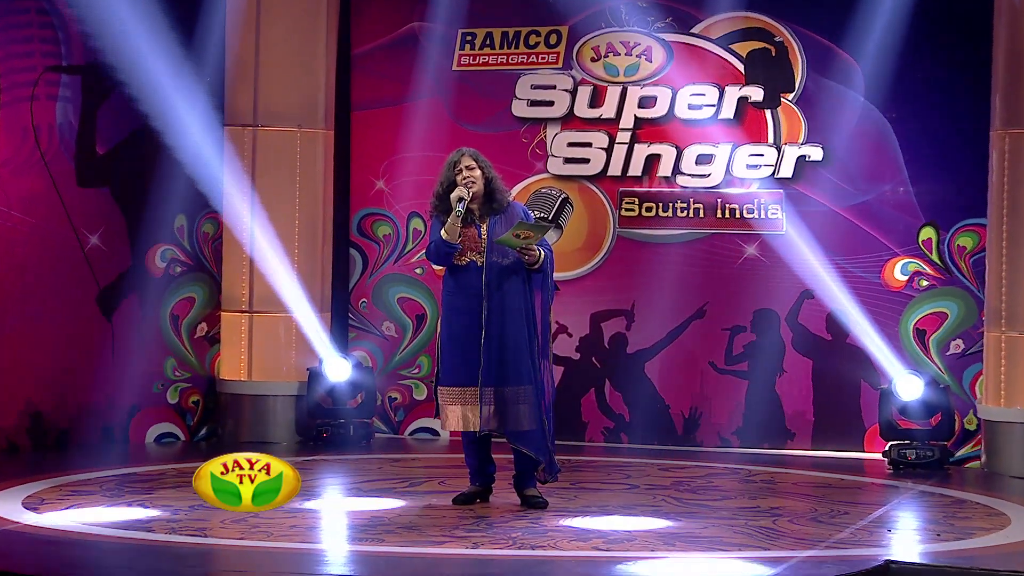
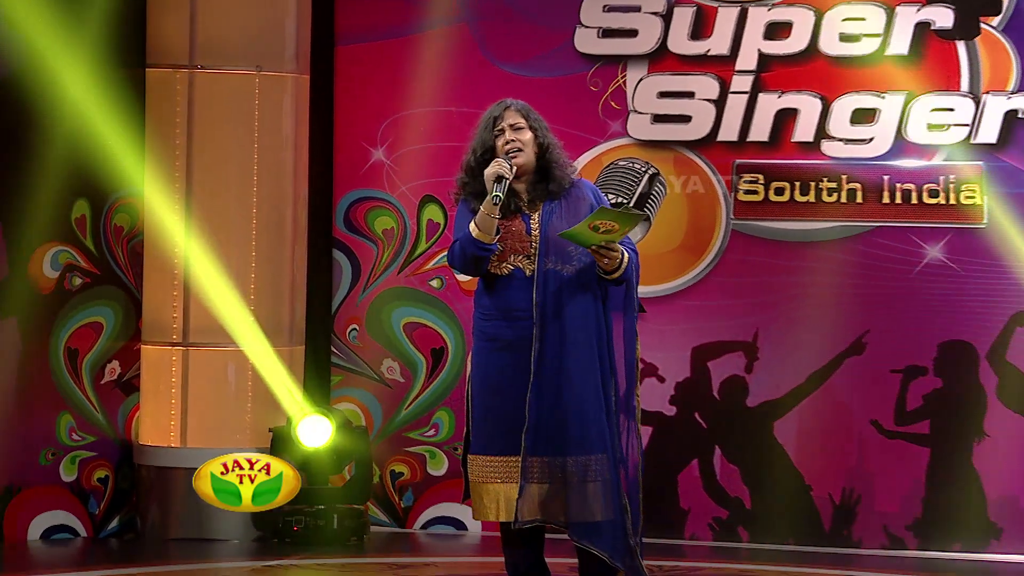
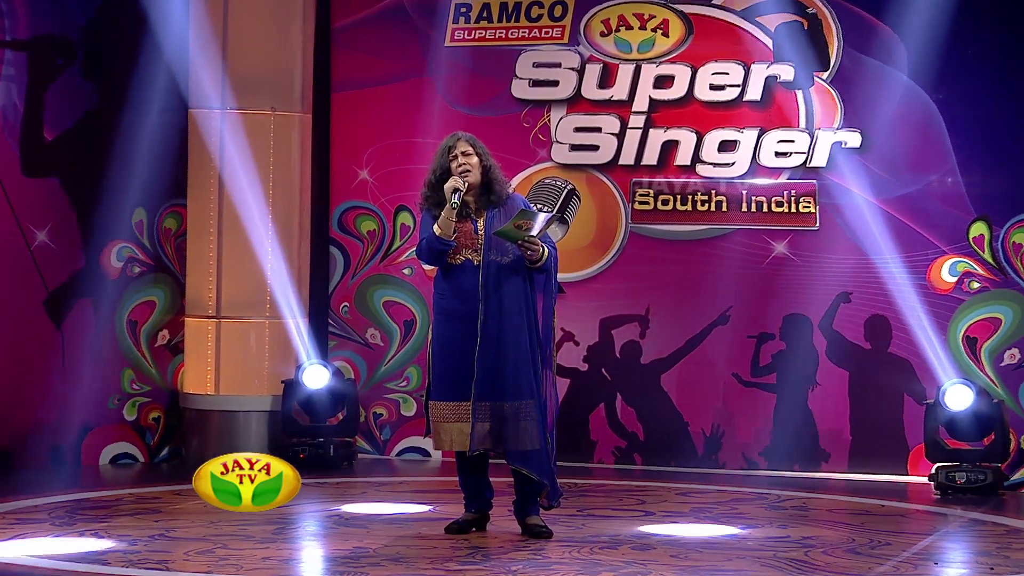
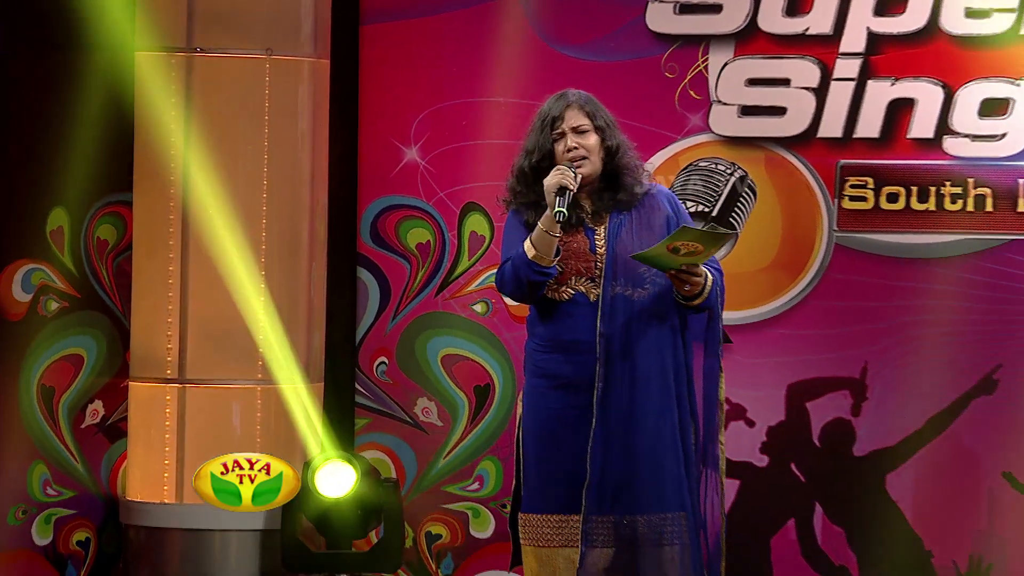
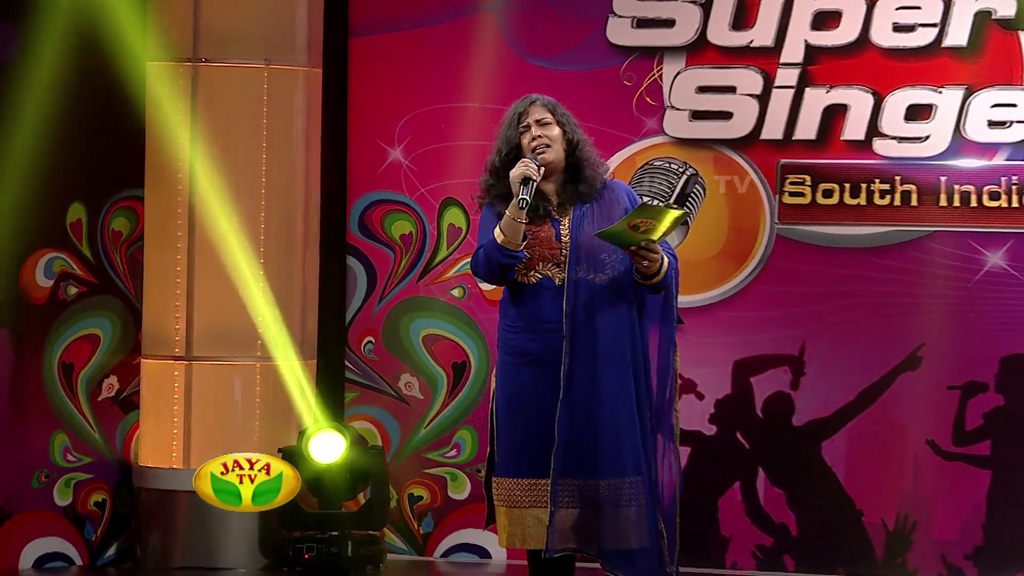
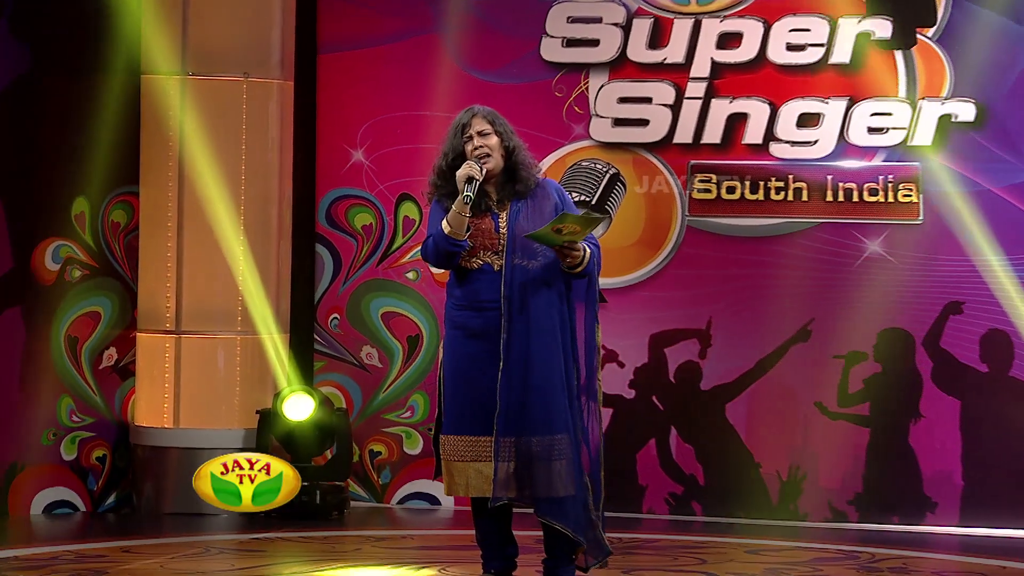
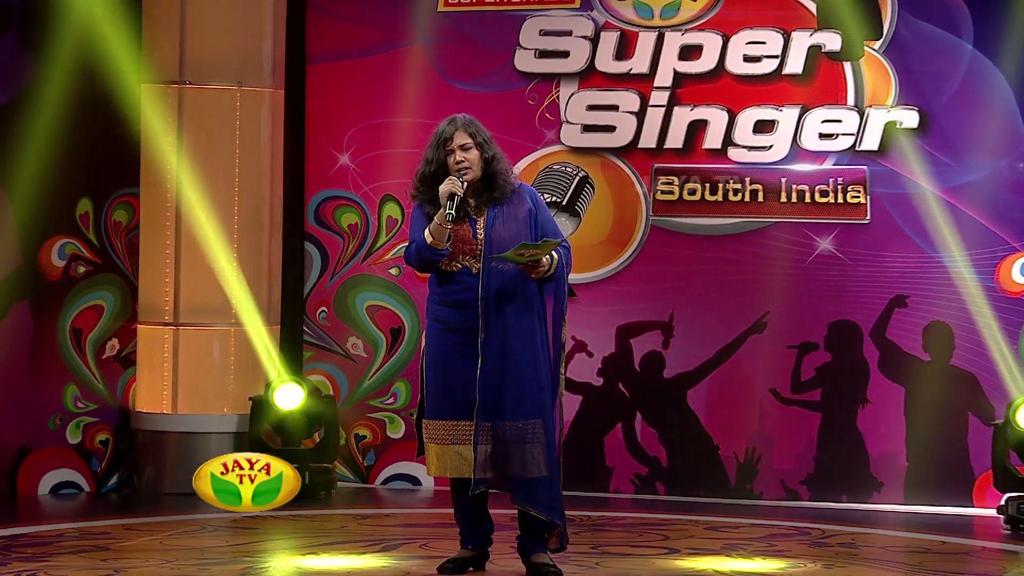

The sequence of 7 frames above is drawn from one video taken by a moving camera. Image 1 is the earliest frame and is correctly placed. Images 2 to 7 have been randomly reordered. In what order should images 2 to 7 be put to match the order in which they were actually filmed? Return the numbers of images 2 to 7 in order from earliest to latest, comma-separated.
3, 7, 6, 2, 5, 4
